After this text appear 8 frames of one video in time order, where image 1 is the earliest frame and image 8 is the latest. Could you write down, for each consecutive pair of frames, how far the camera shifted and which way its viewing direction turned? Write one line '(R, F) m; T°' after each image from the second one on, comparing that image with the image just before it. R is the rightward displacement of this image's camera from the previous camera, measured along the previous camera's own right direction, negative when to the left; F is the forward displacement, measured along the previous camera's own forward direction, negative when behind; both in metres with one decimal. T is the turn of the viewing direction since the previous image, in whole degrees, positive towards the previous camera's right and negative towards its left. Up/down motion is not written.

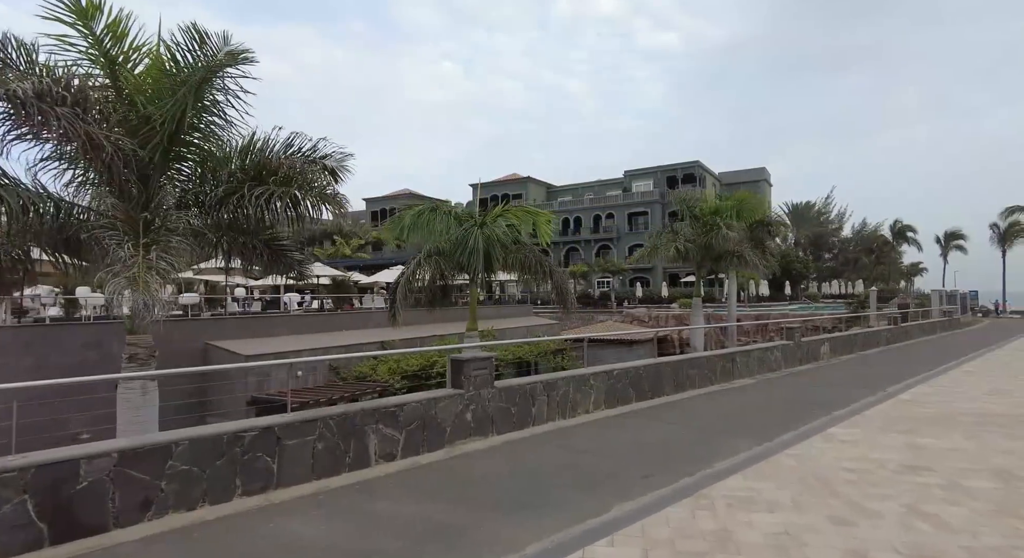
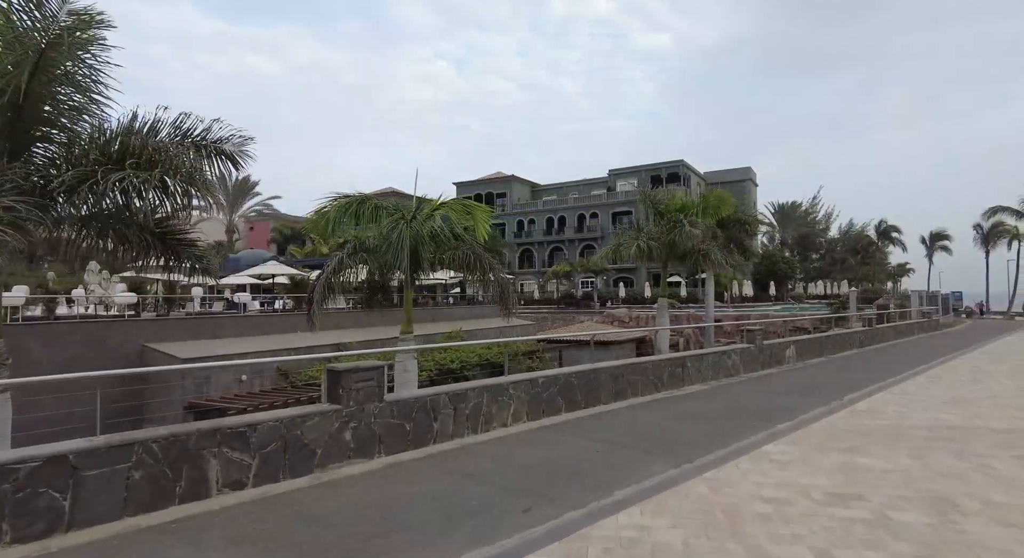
(+1.0, +0.7) m; +1°
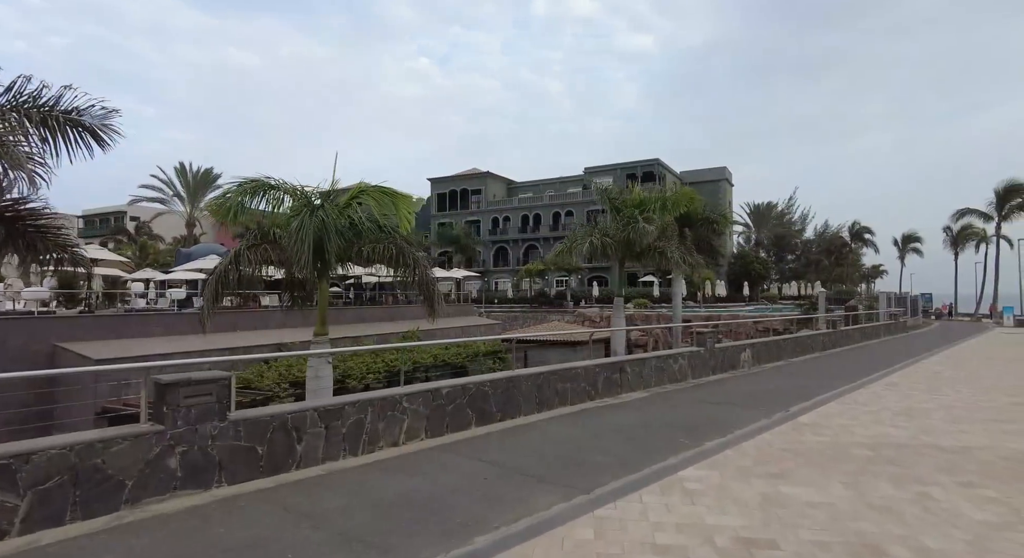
(+0.9, +0.9) m; +2°
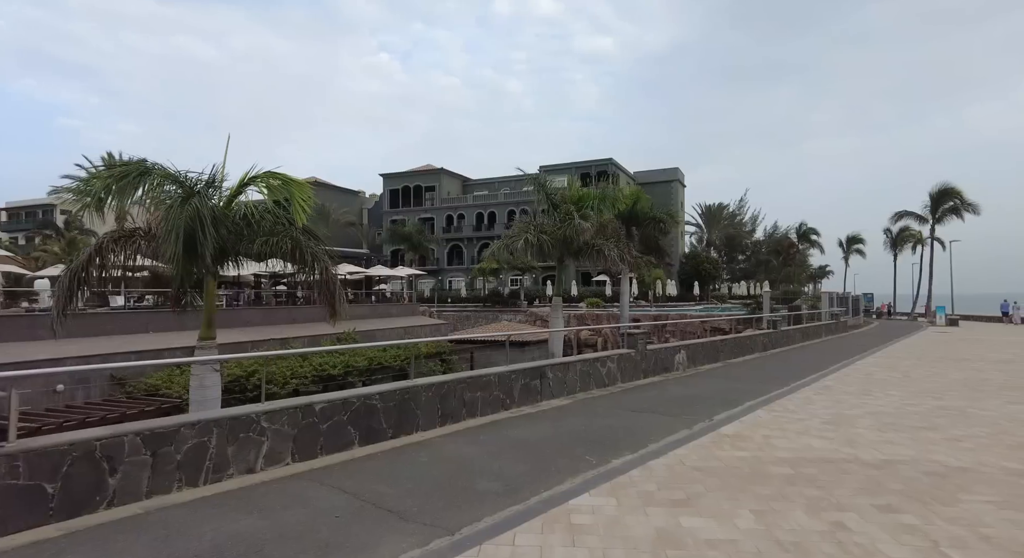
(+0.7, +0.8) m; +4°
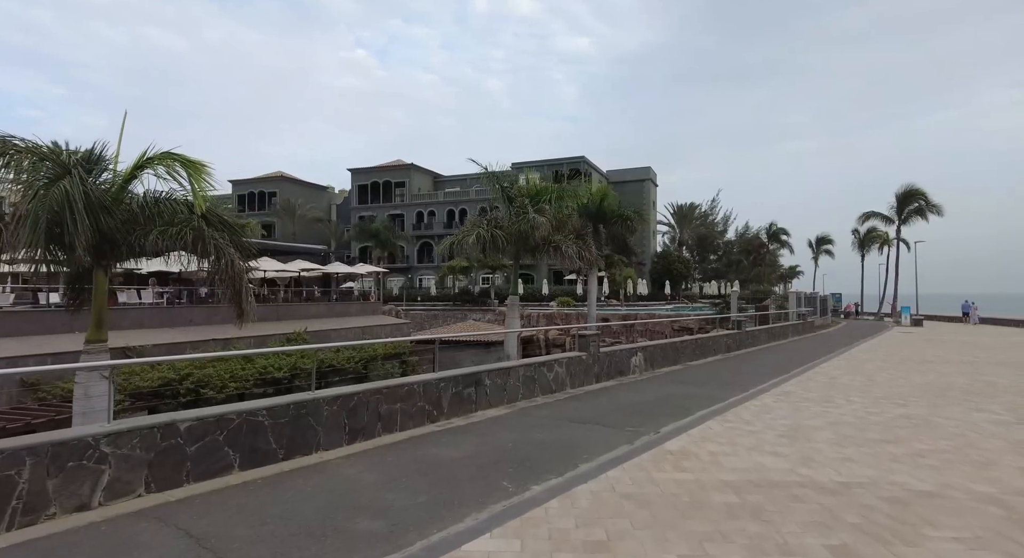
(+0.6, +0.8) m; +2°
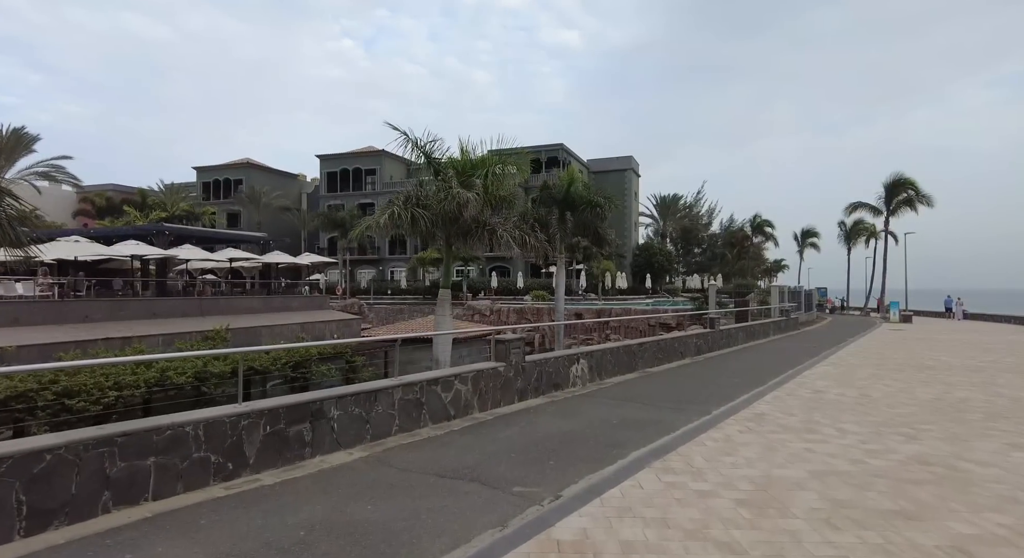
(+1.3, +2.4) m; +1°
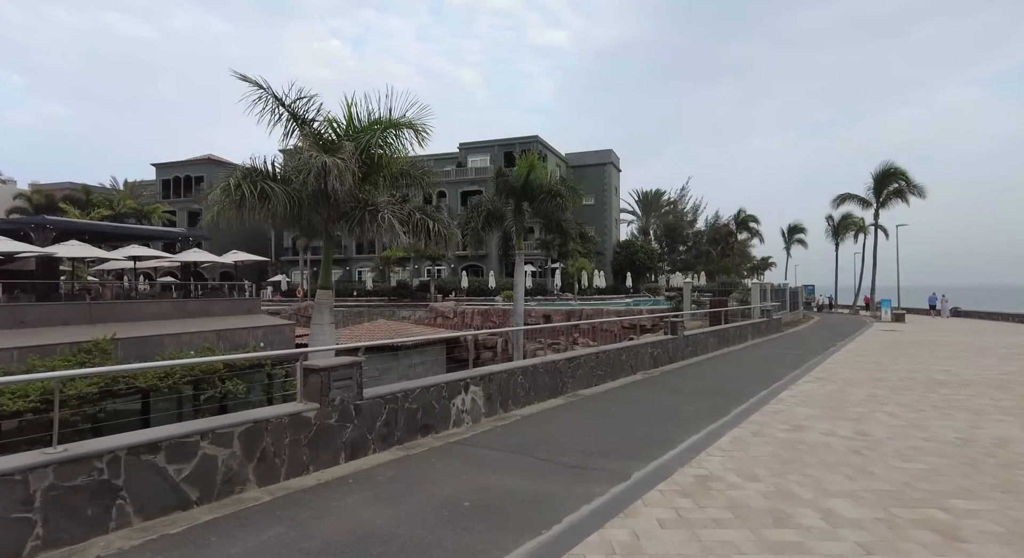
(+1.6, +2.8) m; +1°
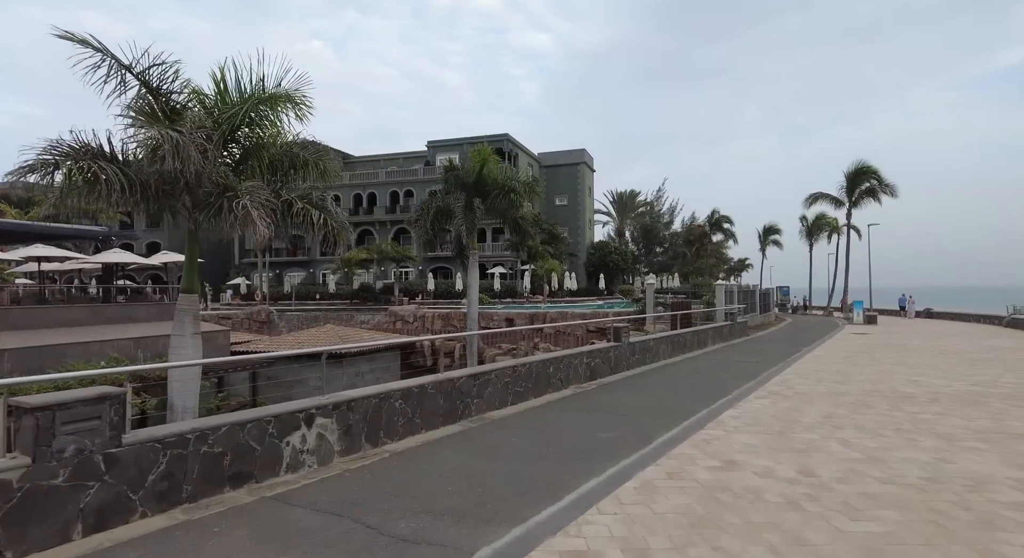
(+1.2, +1.5) m; +2°
